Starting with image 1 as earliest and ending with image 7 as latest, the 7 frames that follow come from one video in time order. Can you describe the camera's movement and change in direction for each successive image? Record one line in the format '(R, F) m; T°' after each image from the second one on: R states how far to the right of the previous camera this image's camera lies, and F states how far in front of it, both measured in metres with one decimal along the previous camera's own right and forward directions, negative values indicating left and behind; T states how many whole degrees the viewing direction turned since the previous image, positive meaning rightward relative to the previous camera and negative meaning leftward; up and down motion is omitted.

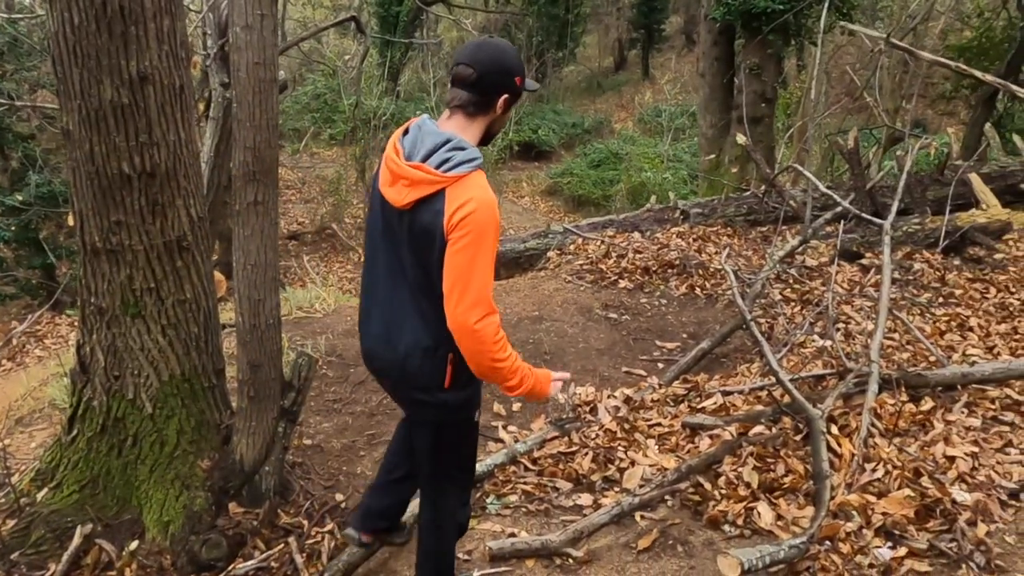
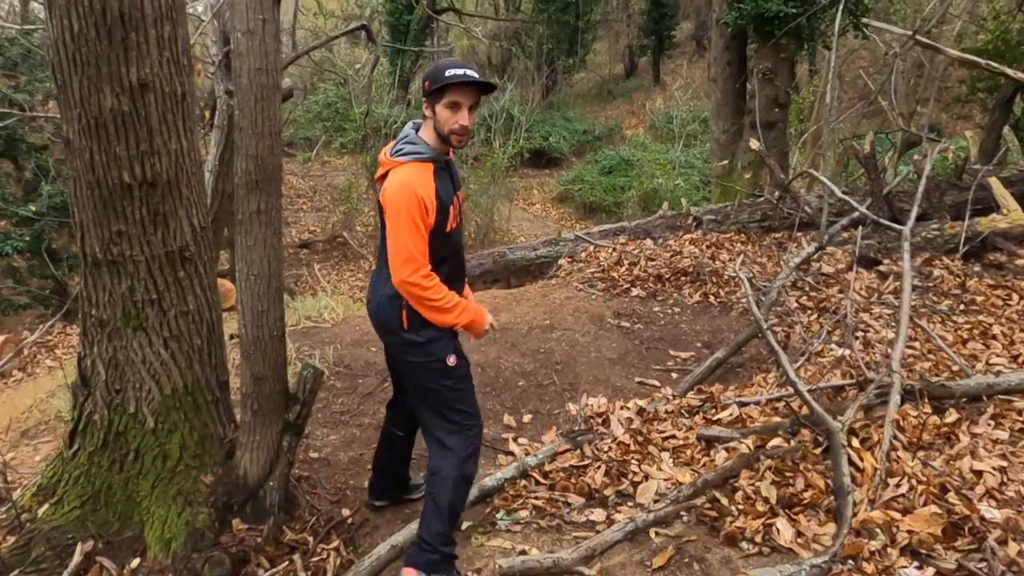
(0.0, +0.1) m; -1°
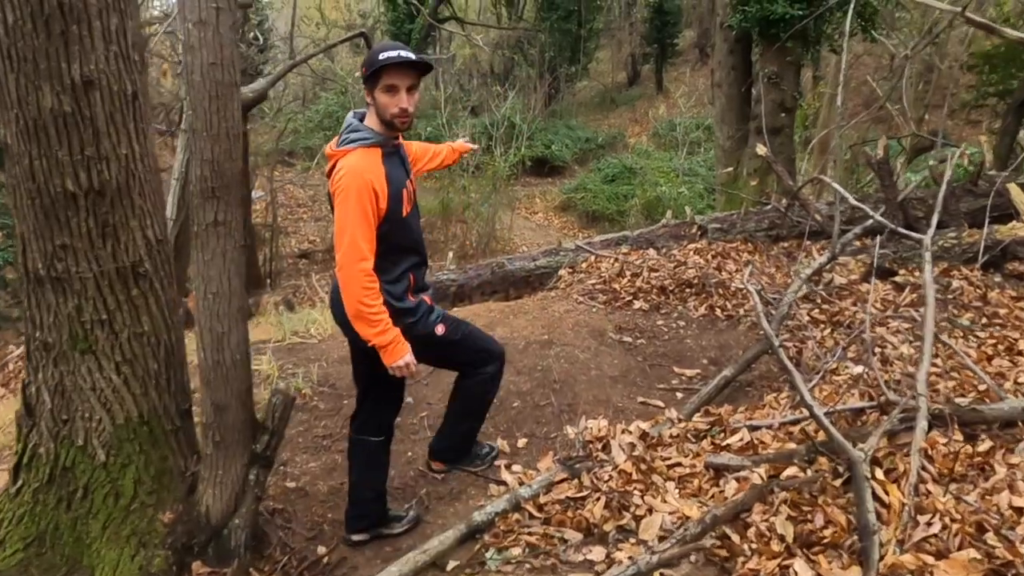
(+0.1, +0.3) m; 0°
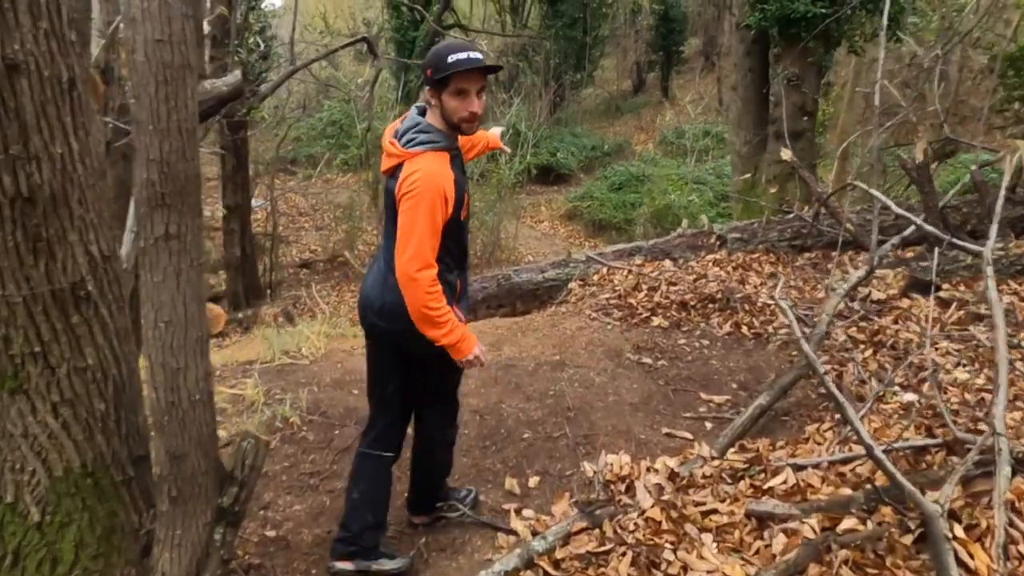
(0.0, +0.4) m; 0°
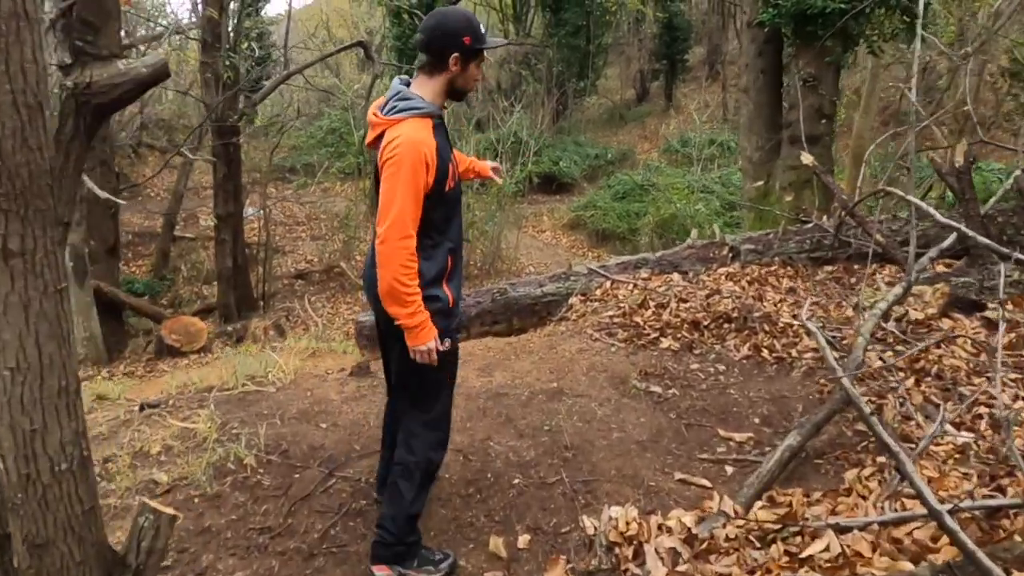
(+0.1, +0.5) m; 0°
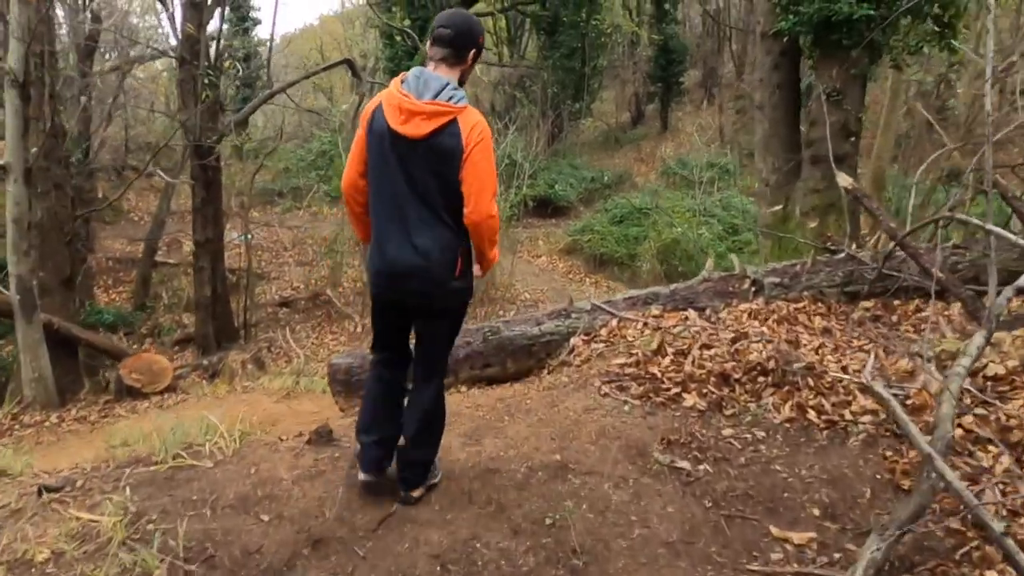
(0.0, +0.8) m; 0°
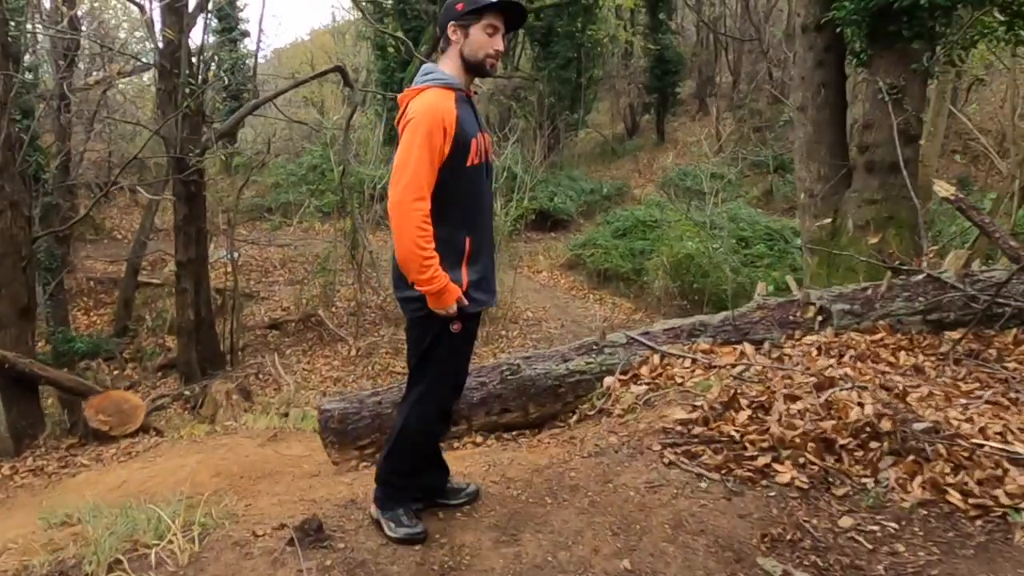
(-0.2, +0.9) m; +1°
